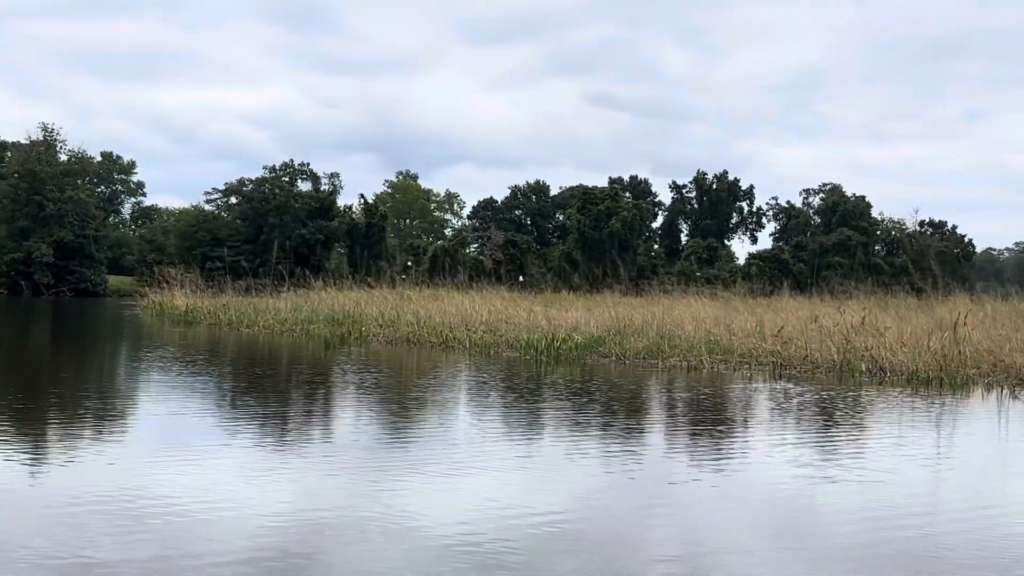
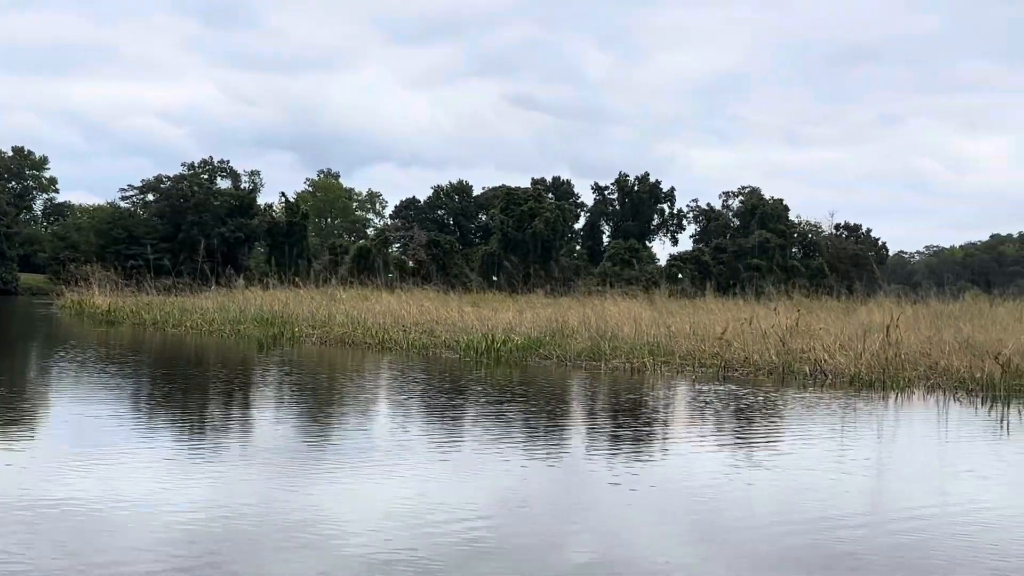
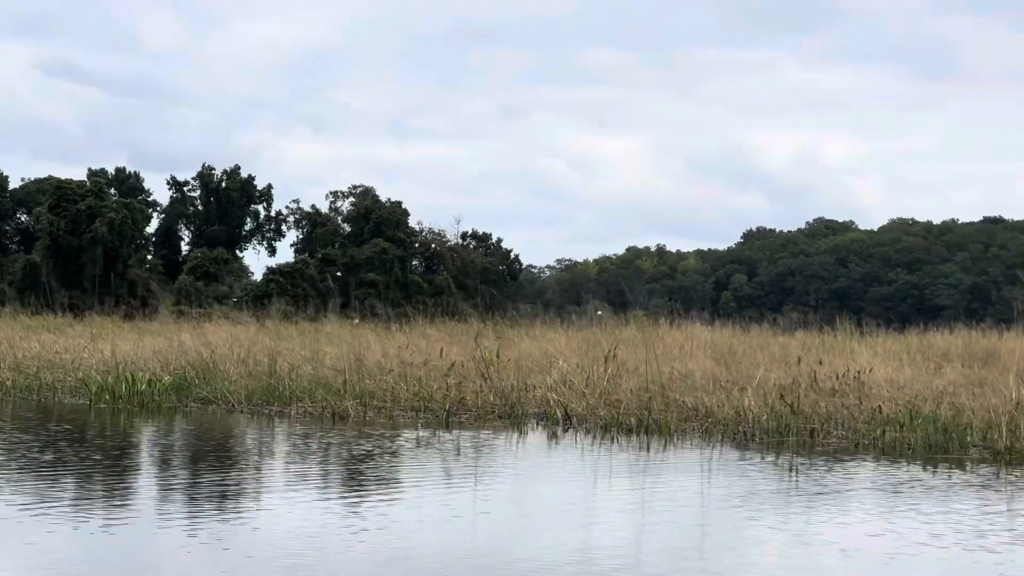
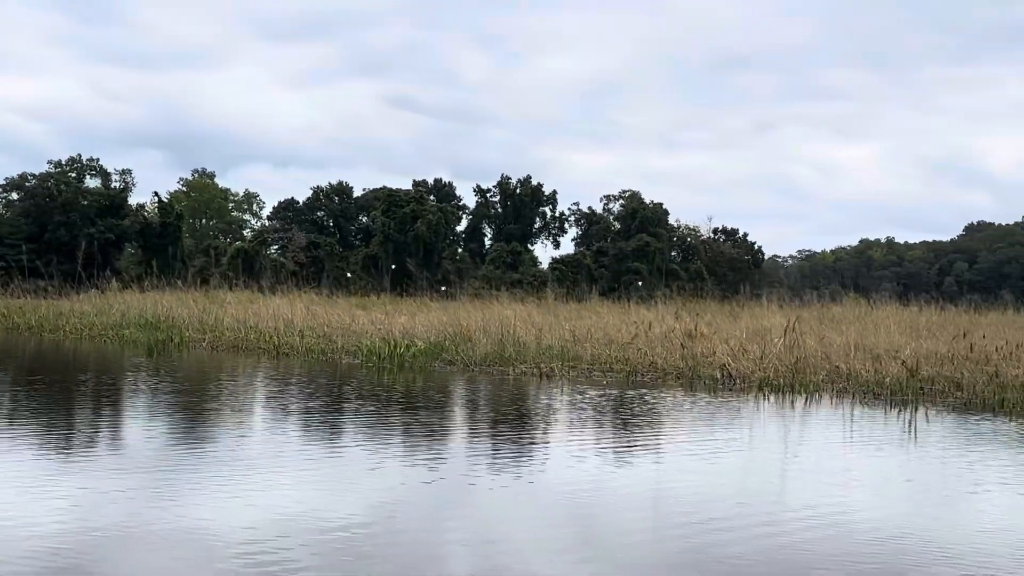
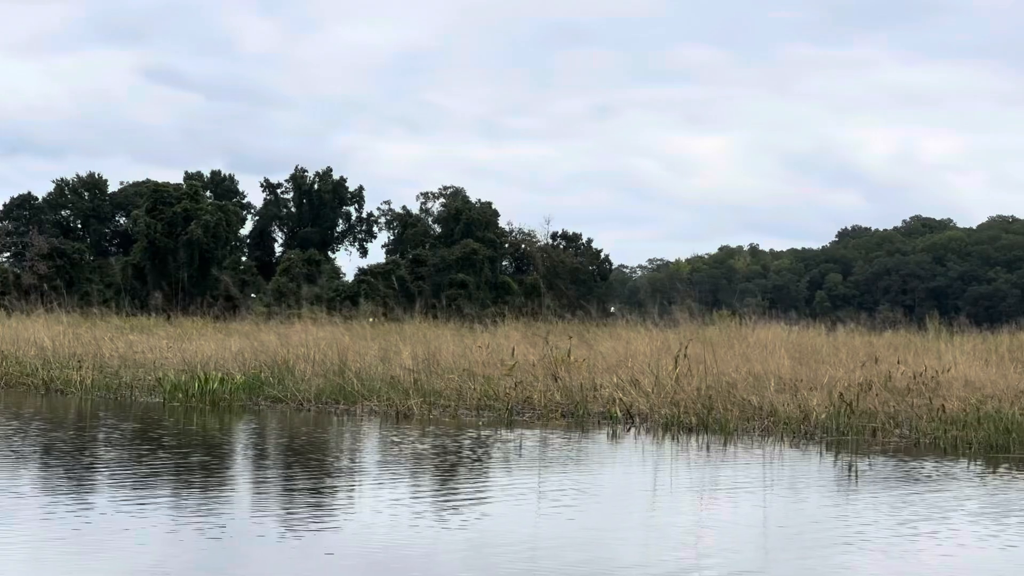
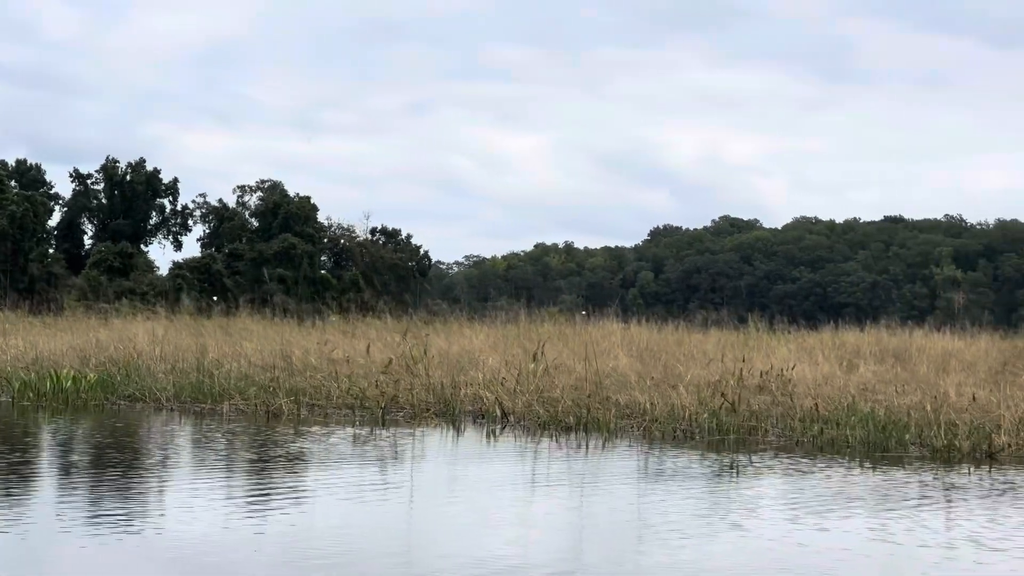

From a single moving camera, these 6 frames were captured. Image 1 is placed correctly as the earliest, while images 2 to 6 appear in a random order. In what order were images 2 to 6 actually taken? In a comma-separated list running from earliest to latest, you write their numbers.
2, 4, 5, 3, 6
